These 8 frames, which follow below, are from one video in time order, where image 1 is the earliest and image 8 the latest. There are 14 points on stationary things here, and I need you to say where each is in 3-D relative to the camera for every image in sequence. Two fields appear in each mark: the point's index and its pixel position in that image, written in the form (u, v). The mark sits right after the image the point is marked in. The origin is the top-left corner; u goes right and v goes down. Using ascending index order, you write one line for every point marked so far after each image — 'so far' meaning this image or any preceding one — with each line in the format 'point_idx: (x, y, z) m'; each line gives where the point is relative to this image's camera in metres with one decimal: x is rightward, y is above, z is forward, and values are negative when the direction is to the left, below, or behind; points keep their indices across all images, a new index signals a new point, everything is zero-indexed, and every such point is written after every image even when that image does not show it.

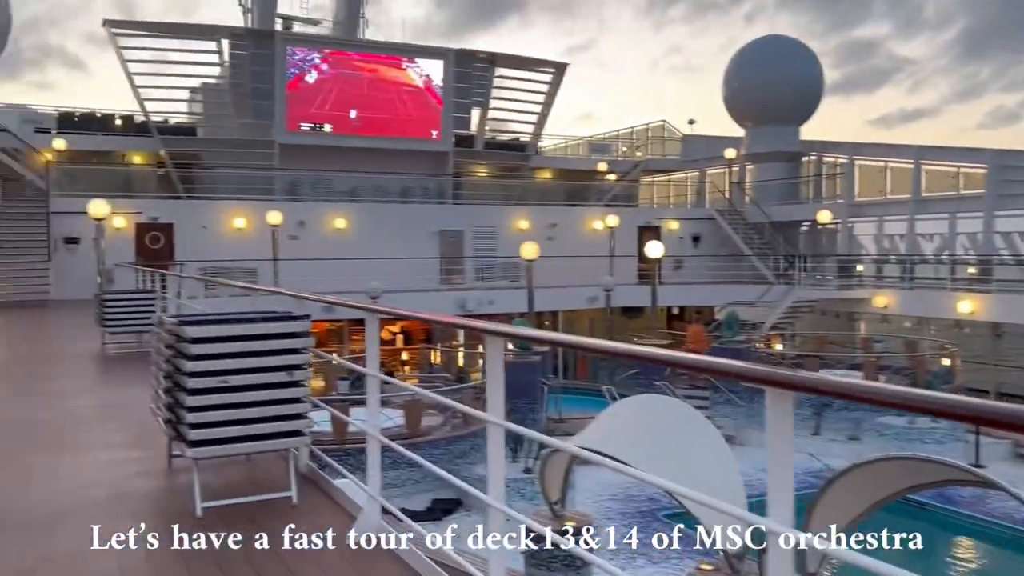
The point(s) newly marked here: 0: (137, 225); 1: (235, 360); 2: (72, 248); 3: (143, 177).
0: (-8.2, +1.4, +19.6) m
1: (-1.0, -0.3, +3.3) m
2: (-9.4, +0.9, +19.1) m
3: (-8.2, +2.5, +19.7) m
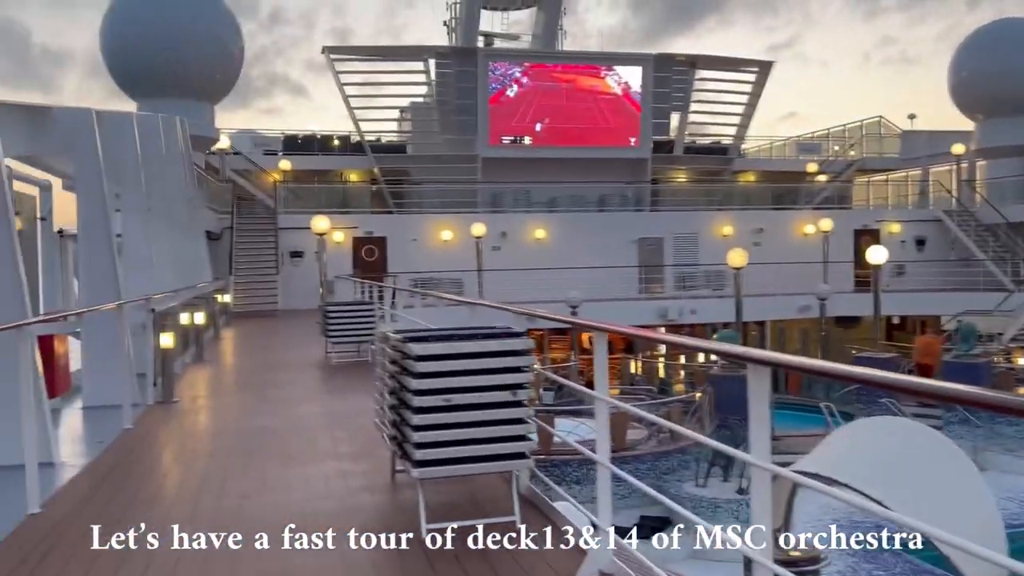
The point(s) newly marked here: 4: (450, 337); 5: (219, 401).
0: (-3.7, +1.1, +20.7) m
1: (-0.2, -0.3, +3.2) m
2: (-5.0, +0.6, +20.5) m
3: (-3.7, +2.2, +20.8) m
4: (-0.2, -0.2, +3.4) m
5: (-2.3, -0.9, +6.9) m
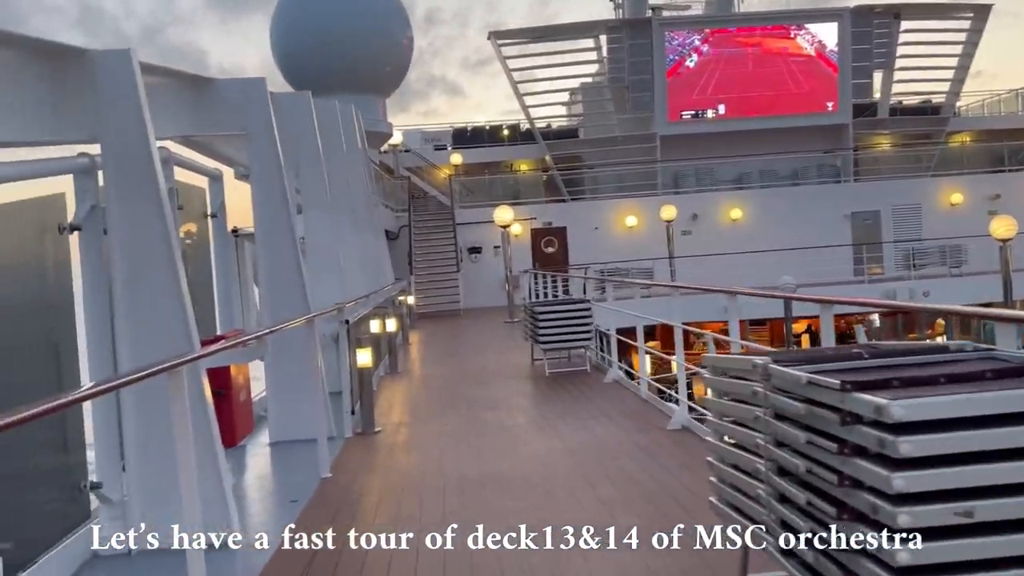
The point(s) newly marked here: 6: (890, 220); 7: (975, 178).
0: (+0.4, +1.3, +19.4) m
1: (+0.8, -0.3, +1.6) m
2: (-0.8, +0.7, +19.4) m
3: (+0.4, +2.3, +19.5) m
4: (+0.8, -0.2, +1.7) m
5: (-0.5, -0.9, +5.6) m
6: (+8.0, +1.4, +19.0) m
7: (+9.9, +2.3, +19.0) m
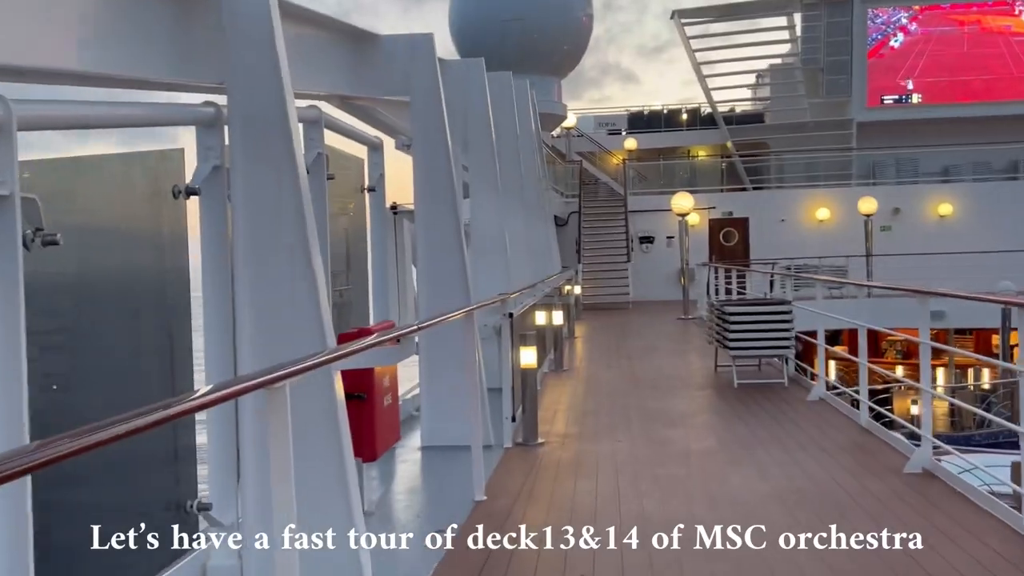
0: (+4.0, +1.4, +18.2) m
1: (+1.1, -0.4, +0.6) m
2: (+2.8, +0.9, +18.5) m
3: (+4.1, +2.4, +18.3) m
4: (+1.1, -0.2, +0.8) m
5: (+0.5, -0.9, +4.8) m
6: (+11.4, +1.2, +16.4) m
7: (+13.3, +2.0, +16.0) m
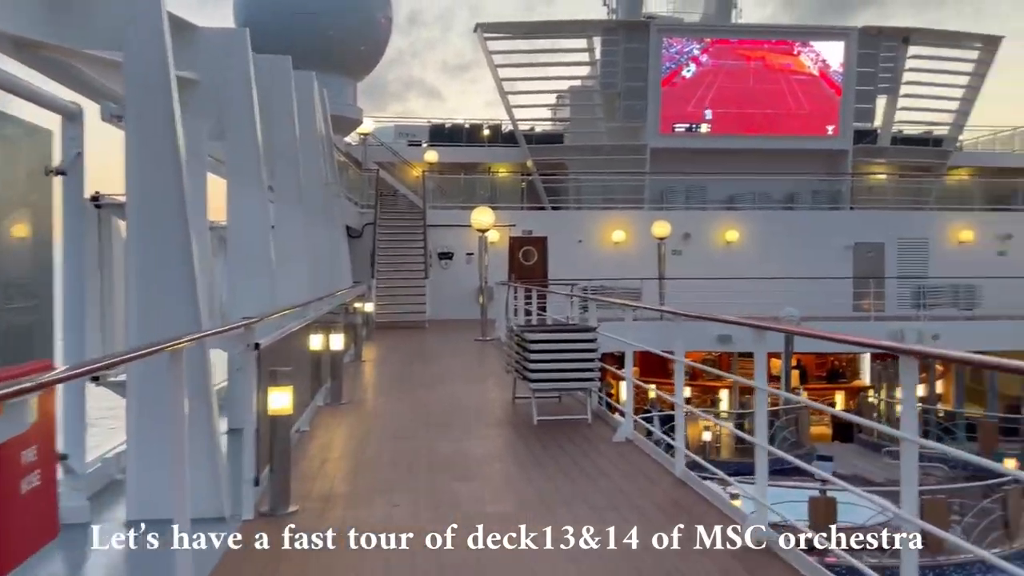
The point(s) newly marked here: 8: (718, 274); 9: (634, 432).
0: (0.0, +1.0, +17.7) m
1: (+0.9, -0.4, -0.1) m
2: (-1.3, +0.5, +17.7) m
3: (0.0, +2.1, +17.8) m
4: (+0.9, -0.3, +0.1) m
5: (-0.6, -1.0, +3.9) m
6: (+7.5, +0.7, +17.6) m
7: (+9.5, +1.4, +17.7) m
8: (+4.0, +0.3, +17.4) m
9: (+0.7, -0.9, +5.4) m
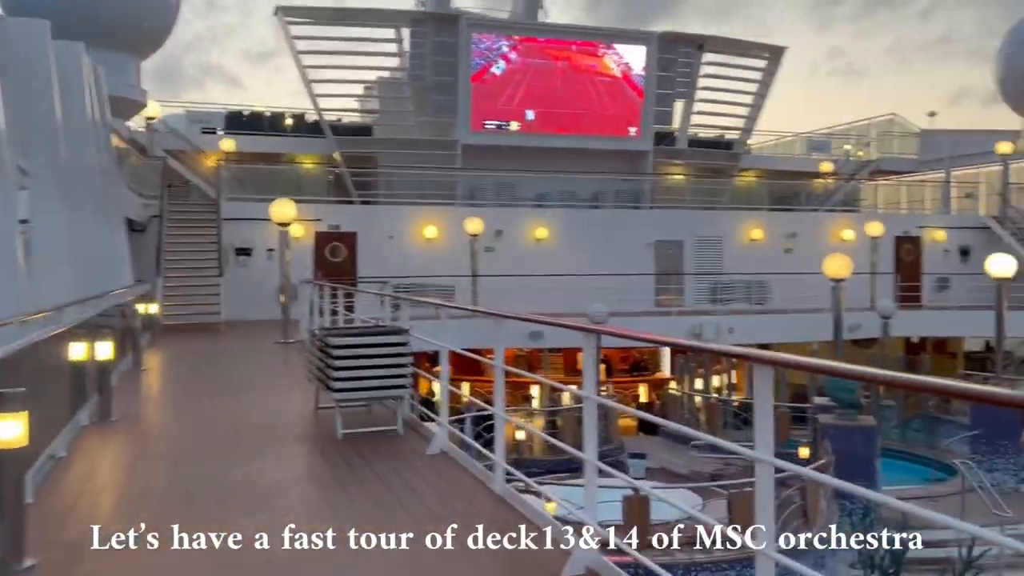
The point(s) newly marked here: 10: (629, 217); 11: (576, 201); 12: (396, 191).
0: (-3.7, +1.0, +16.8) m
1: (+1.0, -0.4, -0.4) m
2: (-5.0, +0.5, +16.6) m
3: (-3.7, +2.1, +17.0) m
4: (+0.9, -0.3, -0.2) m
5: (-1.4, -1.0, +3.2) m
6: (+3.7, +0.7, +18.3) m
7: (+5.6, +1.5, +18.8) m
8: (+0.3, +0.4, +17.4) m
9: (-0.4, -0.9, +5.0) m
10: (+2.4, +1.4, +18.0) m
11: (+1.3, +1.8, +17.9) m
12: (-2.3, +1.9, +17.3) m
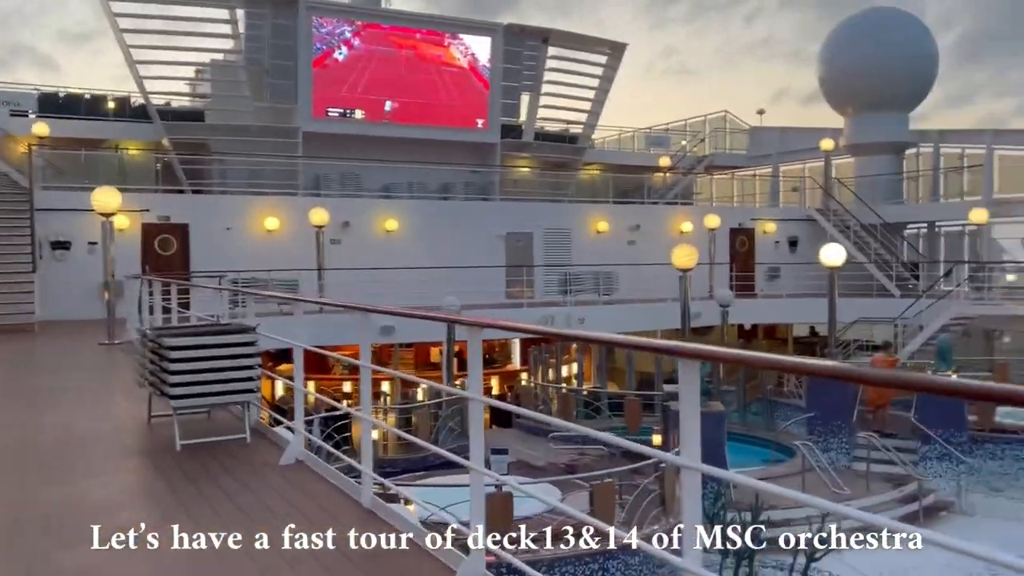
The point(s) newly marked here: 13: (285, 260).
0: (-6.4, +1.1, +15.6) m
1: (+1.2, -0.4, -0.5) m
2: (-7.6, +0.6, +15.1) m
3: (-6.5, +2.2, +15.7) m
4: (+1.1, -0.3, -0.4) m
5: (-1.7, -0.9, +2.6) m
6: (+0.6, +0.9, +18.3) m
7: (+2.3, +1.7, +19.2) m
8: (-2.6, +0.5, +16.9) m
9: (-1.1, -0.8, +4.6) m
10: (-0.6, +1.6, +17.8) m
11: (-1.7, +1.9, +17.5) m
12: (-5.1, +2.0, +16.3) m
13: (-4.2, +0.5, +16.3) m
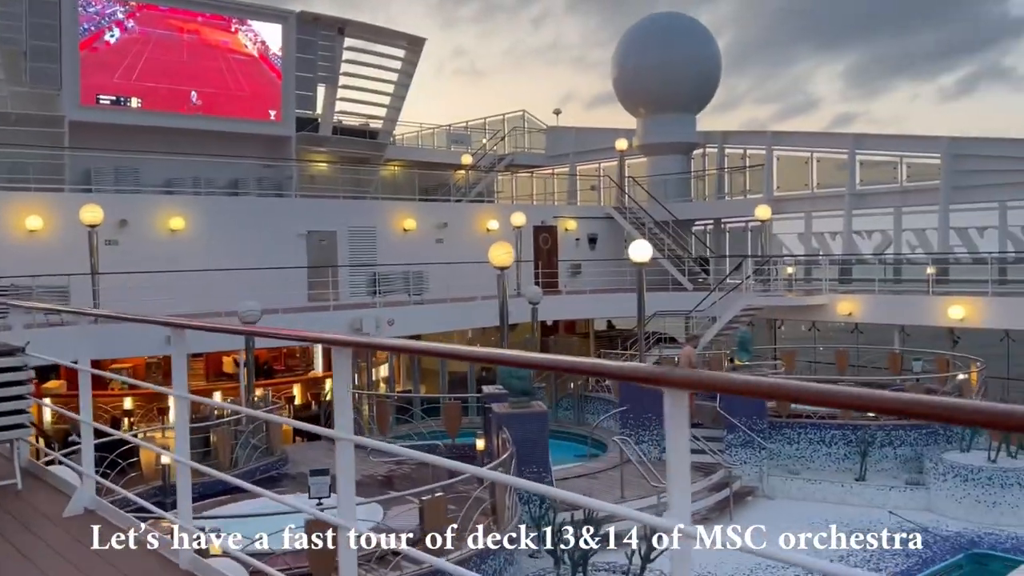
0: (-9.5, +0.9, +13.2) m
1: (+1.6, -0.4, -0.7) m
2: (-10.6, +0.4, +12.5) m
3: (-9.6, +2.0, +13.3) m
4: (+1.5, -0.3, -0.6) m
5: (-1.9, -1.0, +1.6) m
6: (-3.3, +0.9, +17.5) m
7: (-1.8, +1.7, +18.7) m
8: (-6.0, +0.4, +15.4) m
9: (-1.7, -0.9, +3.7) m
10: (-4.4, +1.5, +16.7) m
11: (-5.3, +1.8, +16.2) m
12: (-8.4, +1.9, +14.2) m
13: (-7.5, +0.4, +14.4) m
